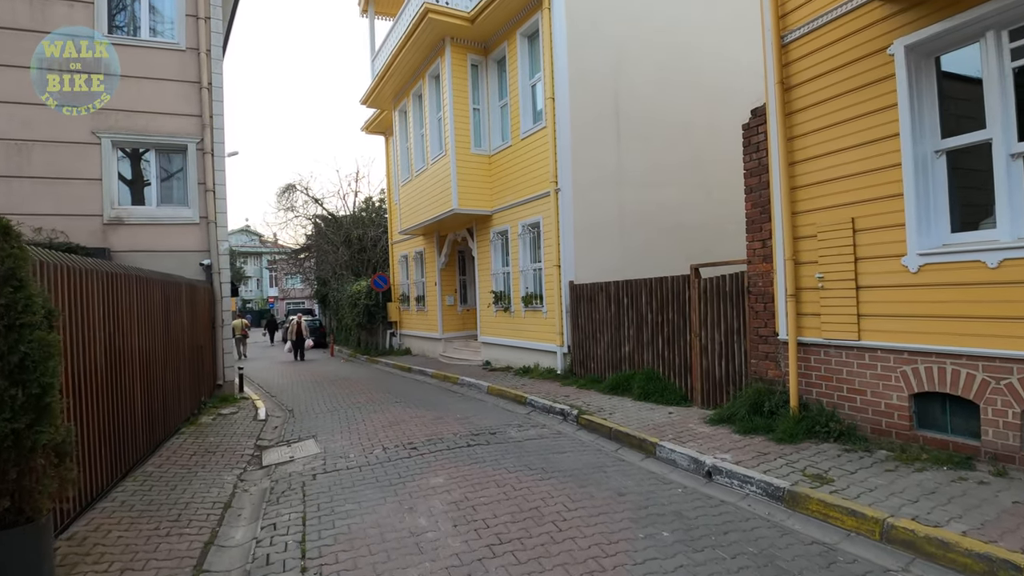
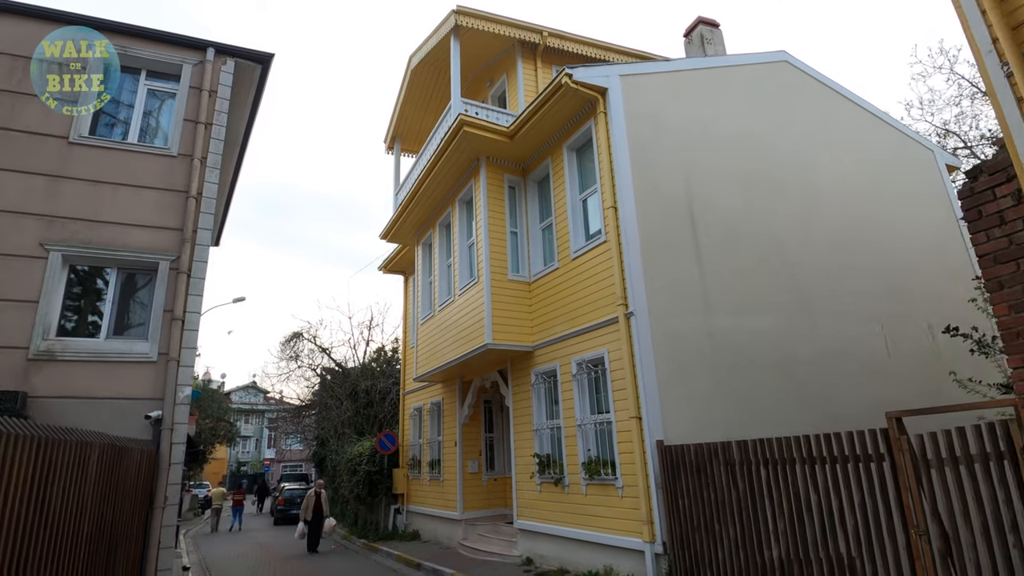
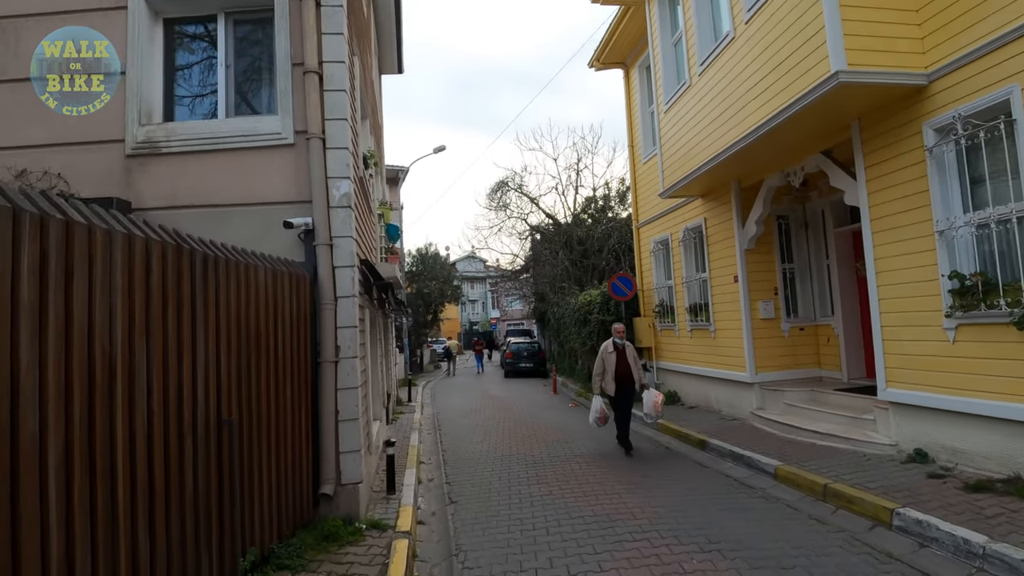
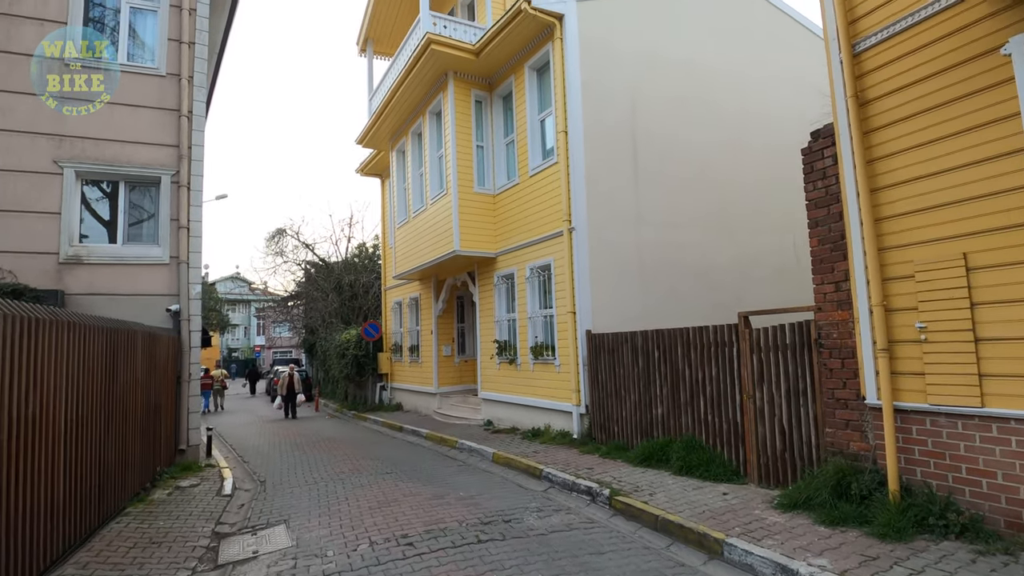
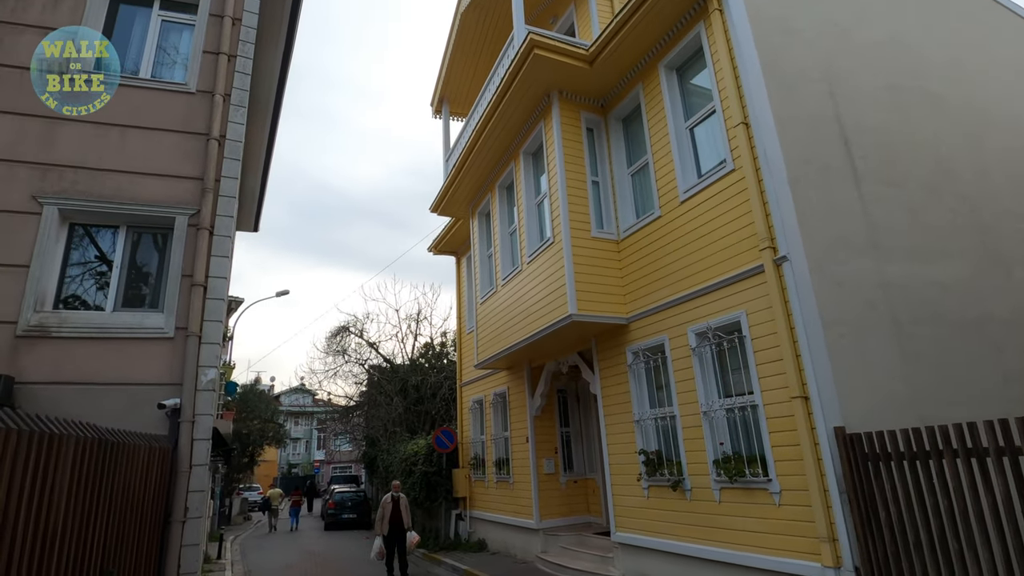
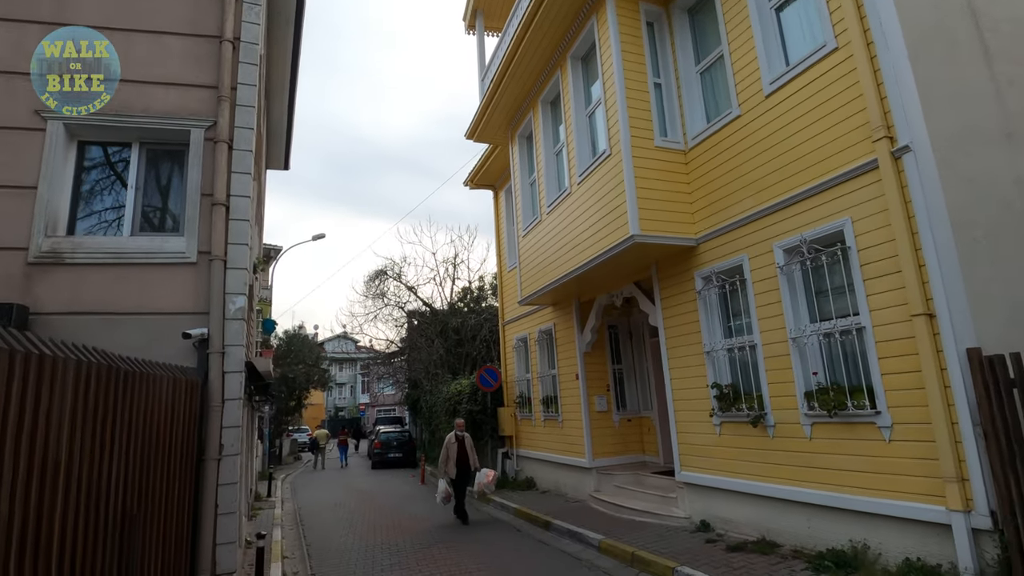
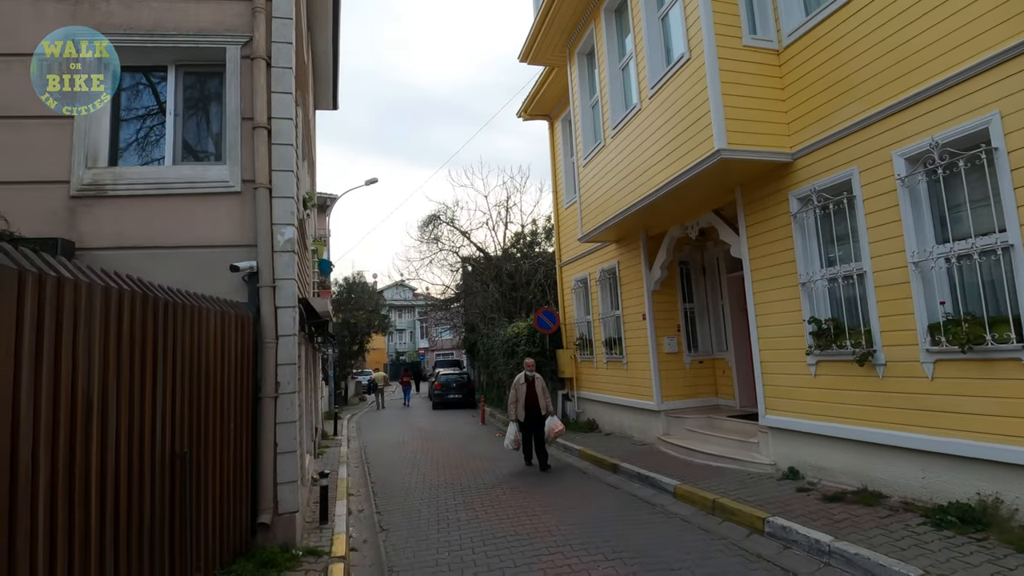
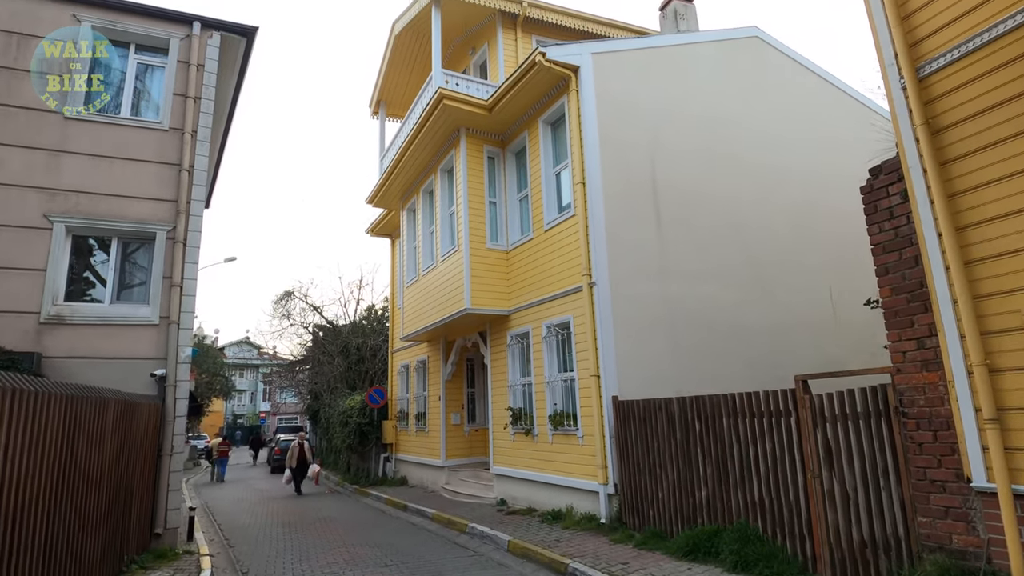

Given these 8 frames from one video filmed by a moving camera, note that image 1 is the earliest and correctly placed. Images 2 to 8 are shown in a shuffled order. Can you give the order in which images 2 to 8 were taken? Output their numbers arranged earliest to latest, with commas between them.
4, 8, 2, 5, 6, 7, 3
